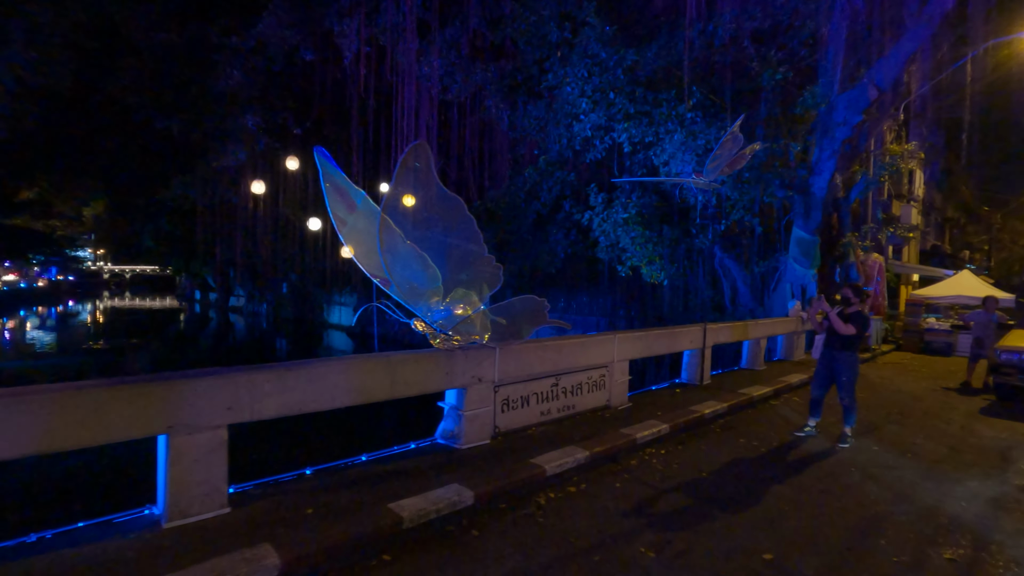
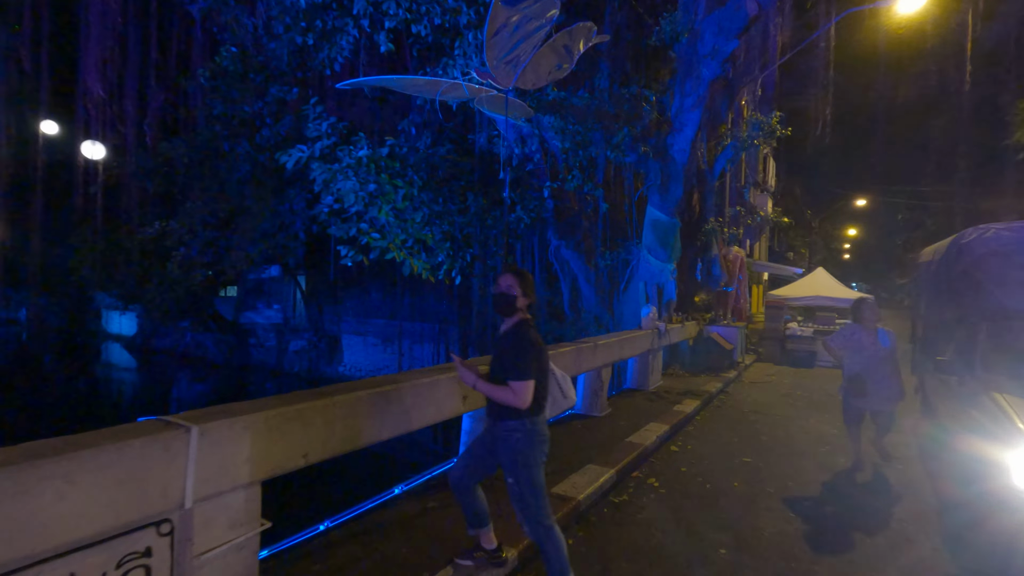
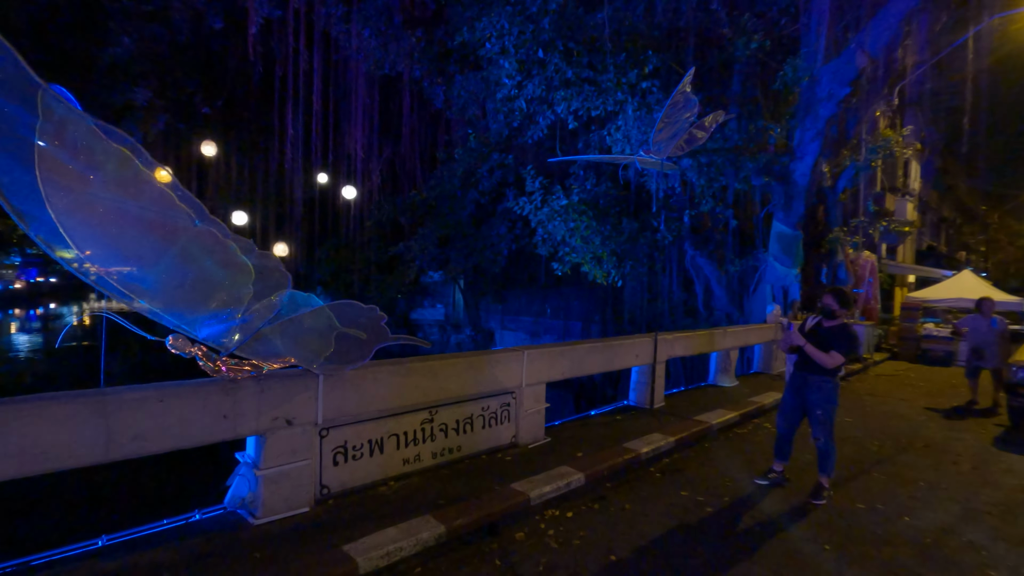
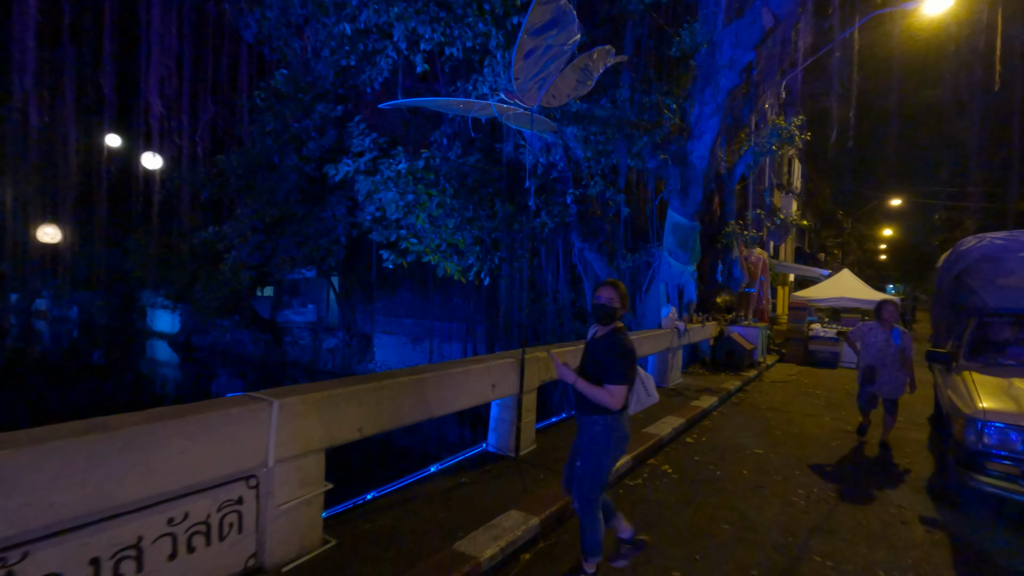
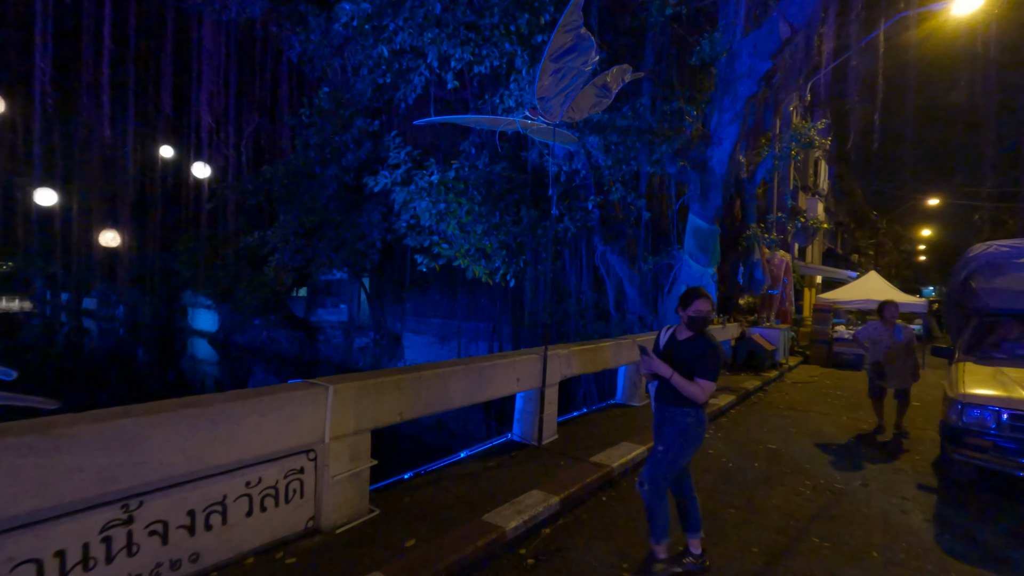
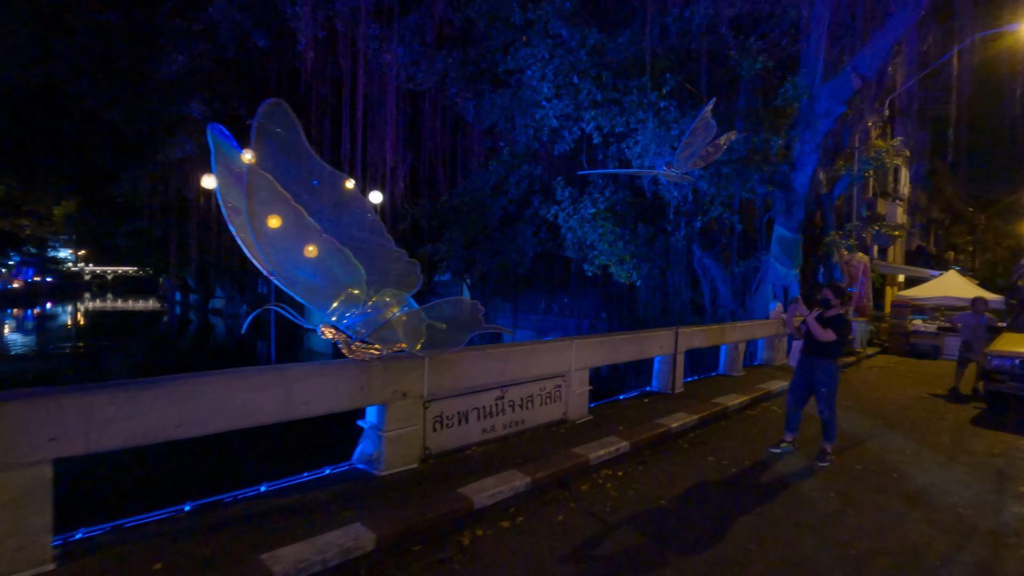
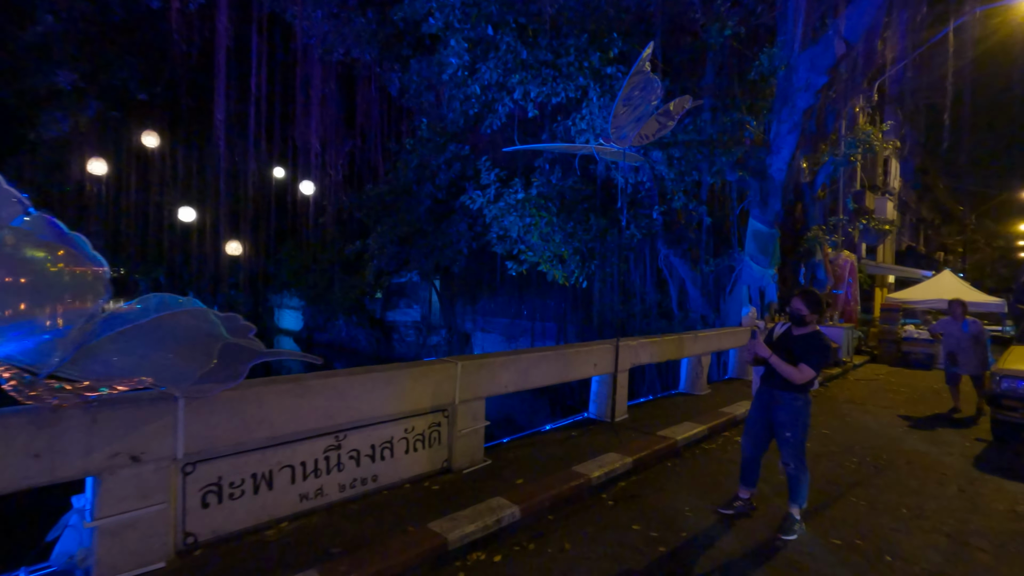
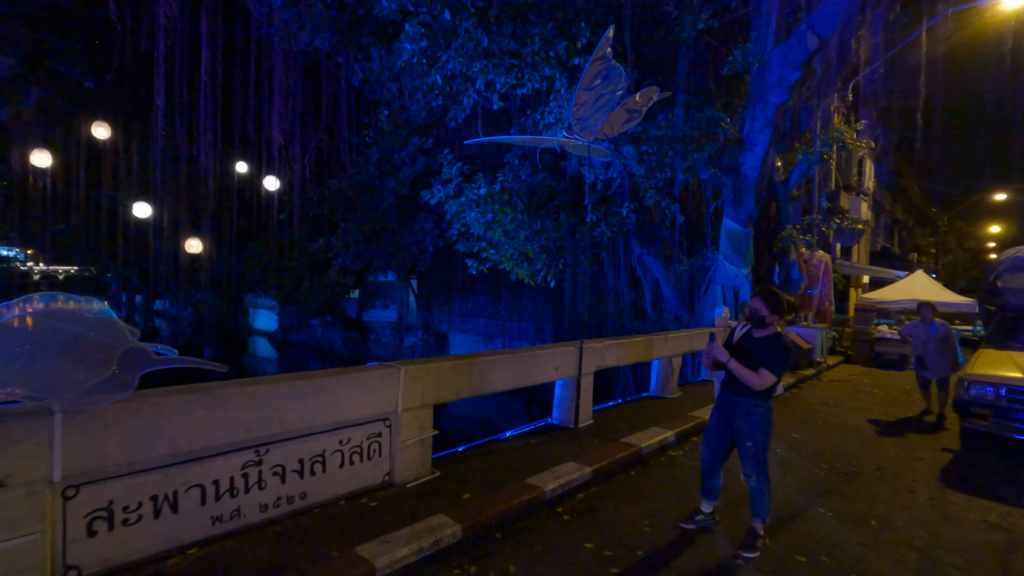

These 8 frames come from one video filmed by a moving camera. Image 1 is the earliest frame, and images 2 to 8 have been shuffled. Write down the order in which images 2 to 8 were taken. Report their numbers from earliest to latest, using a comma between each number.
6, 3, 7, 8, 5, 4, 2
